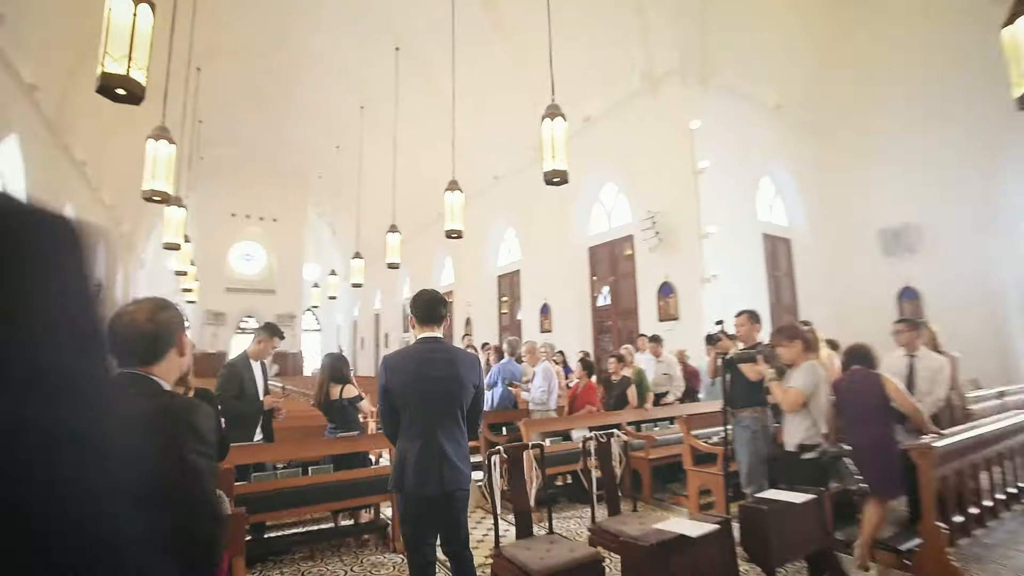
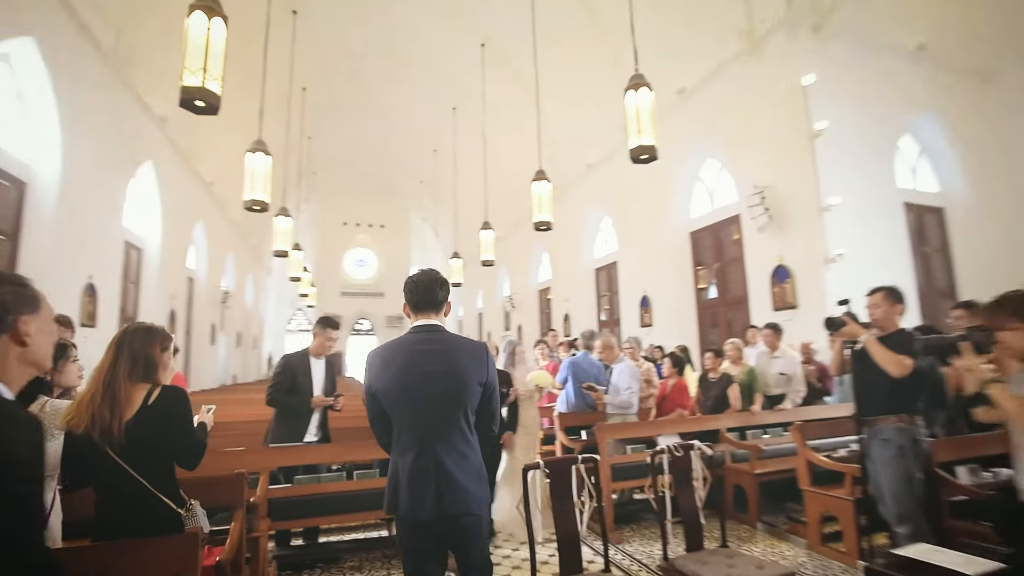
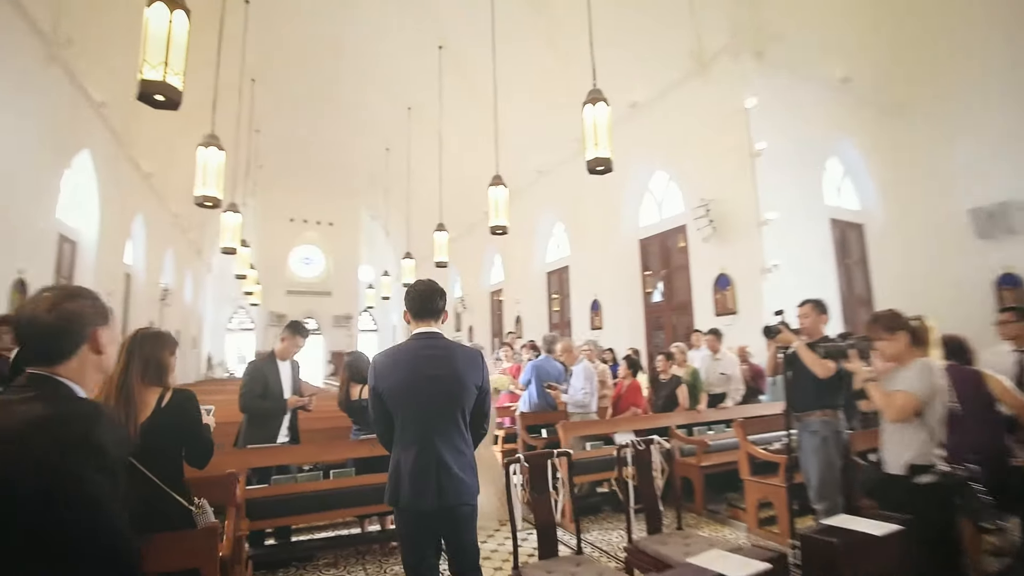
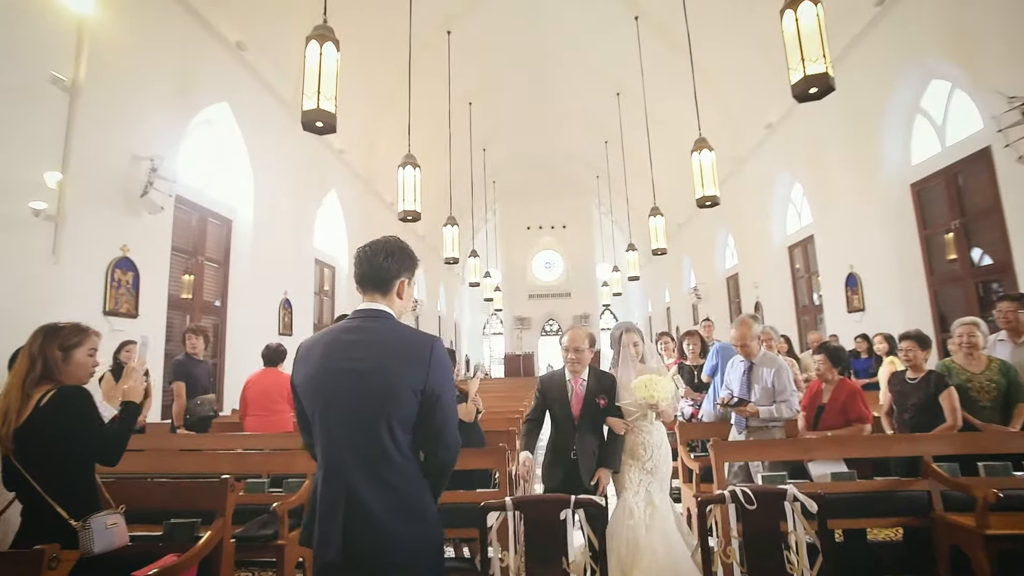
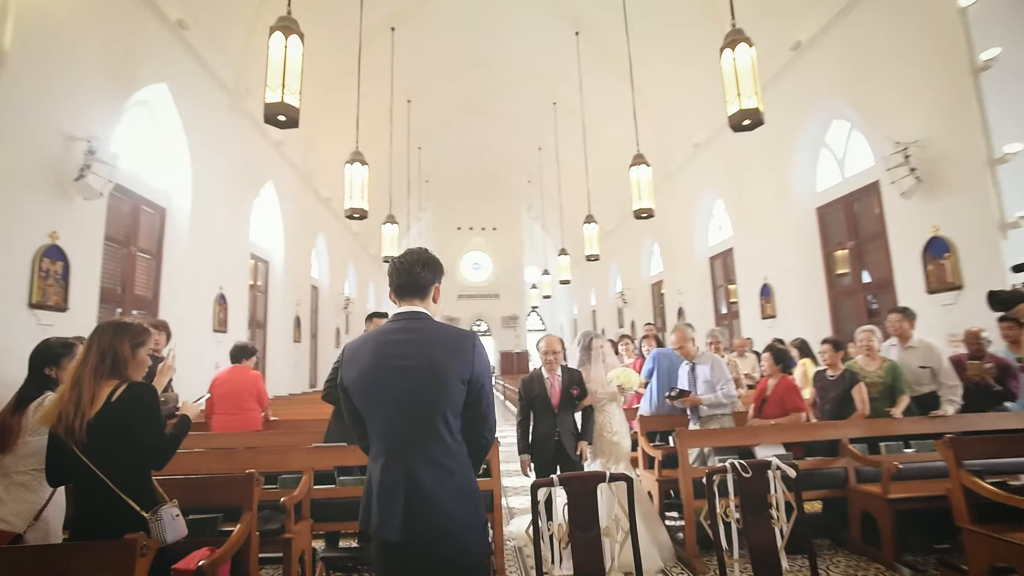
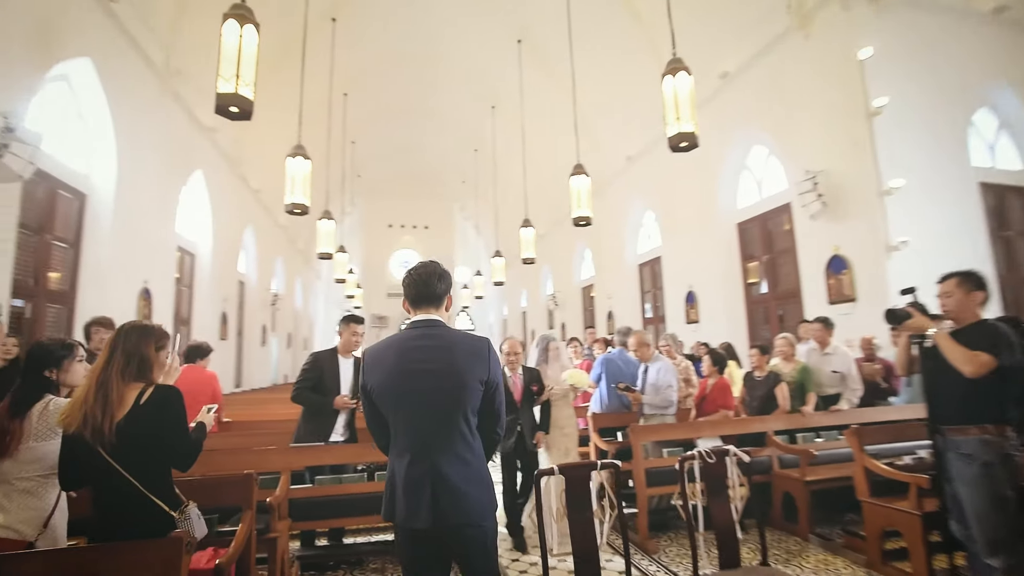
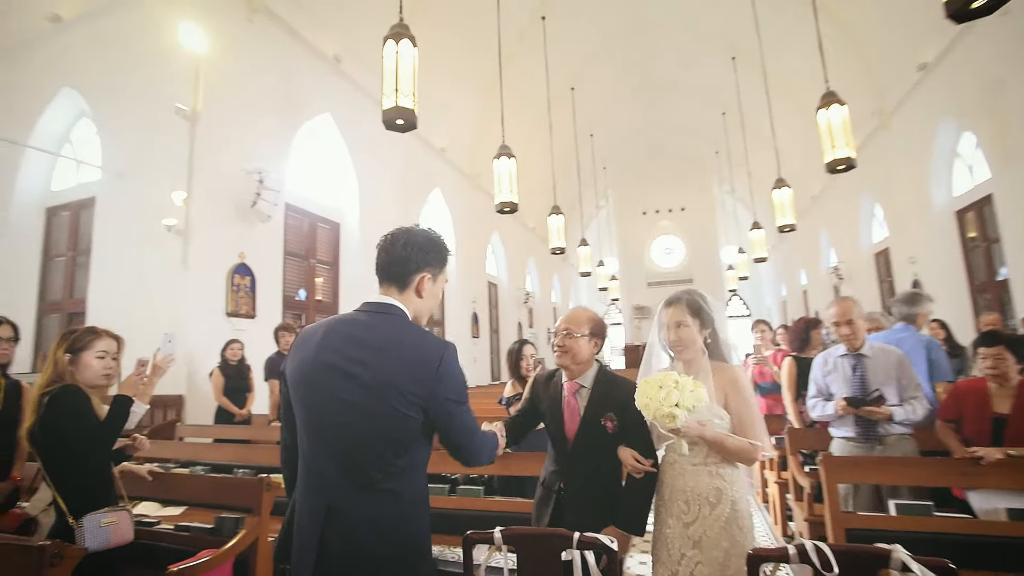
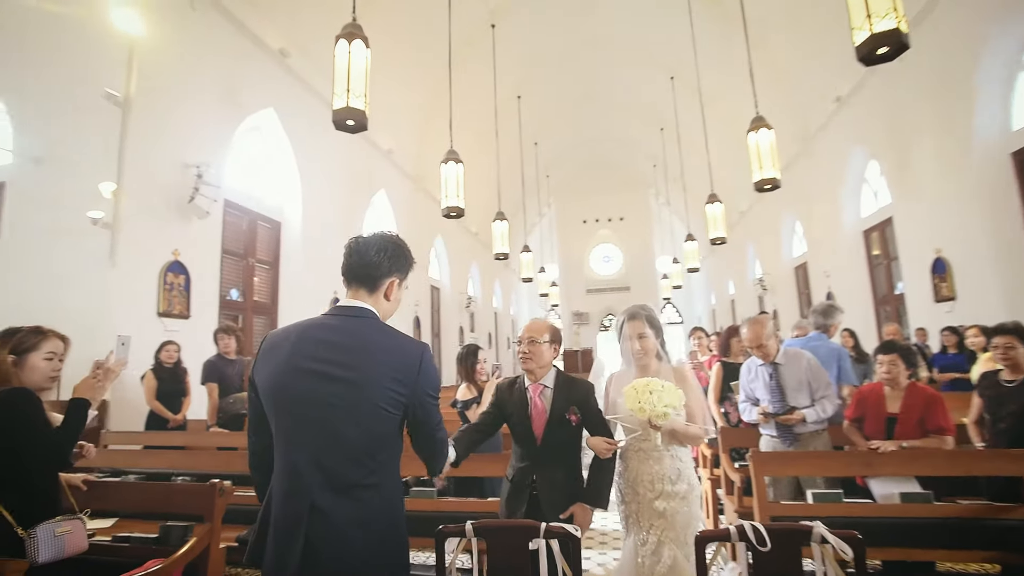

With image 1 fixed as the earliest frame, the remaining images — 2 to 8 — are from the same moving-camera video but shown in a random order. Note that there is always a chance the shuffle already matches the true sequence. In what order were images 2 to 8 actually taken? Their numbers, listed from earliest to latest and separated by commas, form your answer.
3, 2, 6, 5, 4, 8, 7
